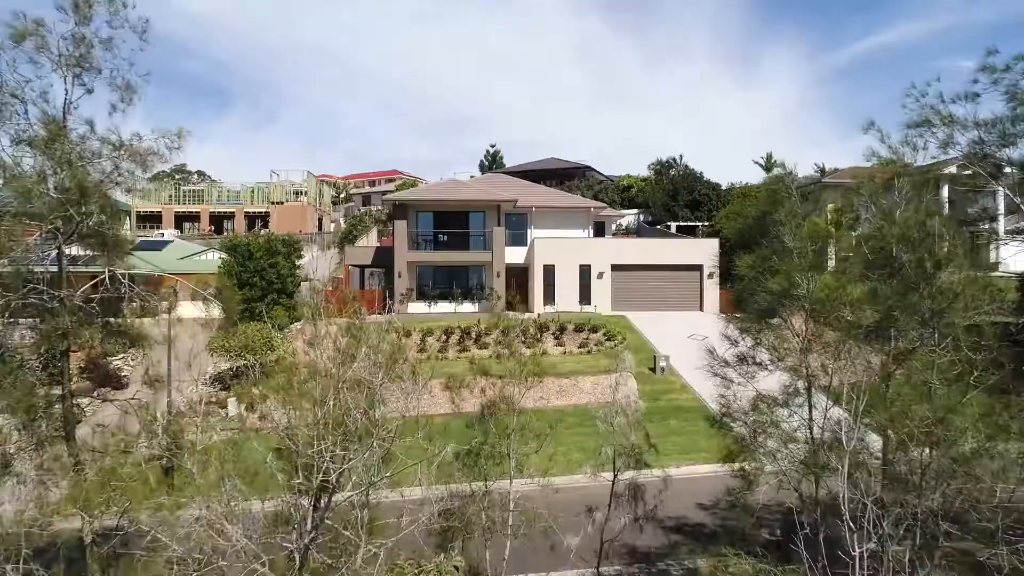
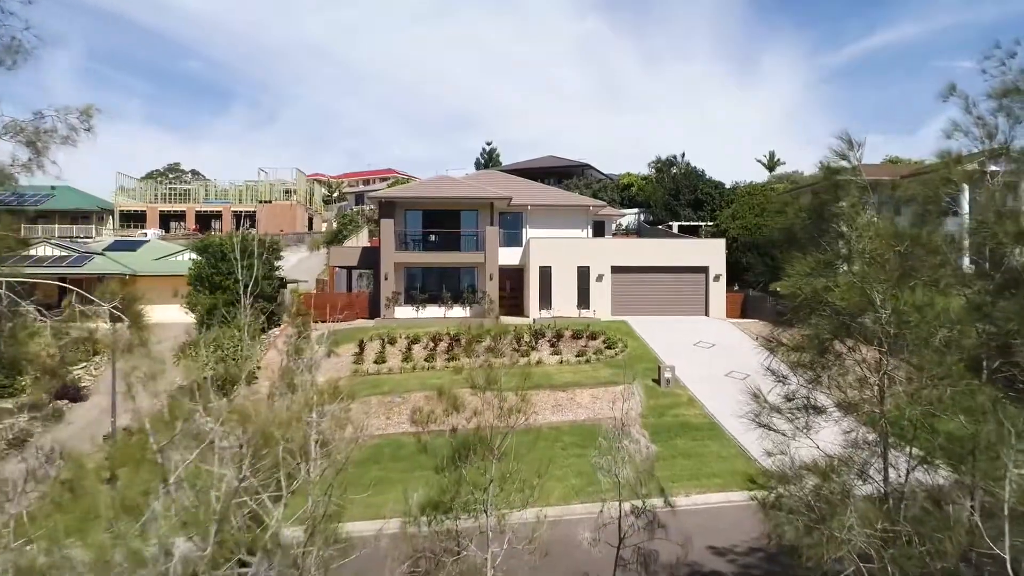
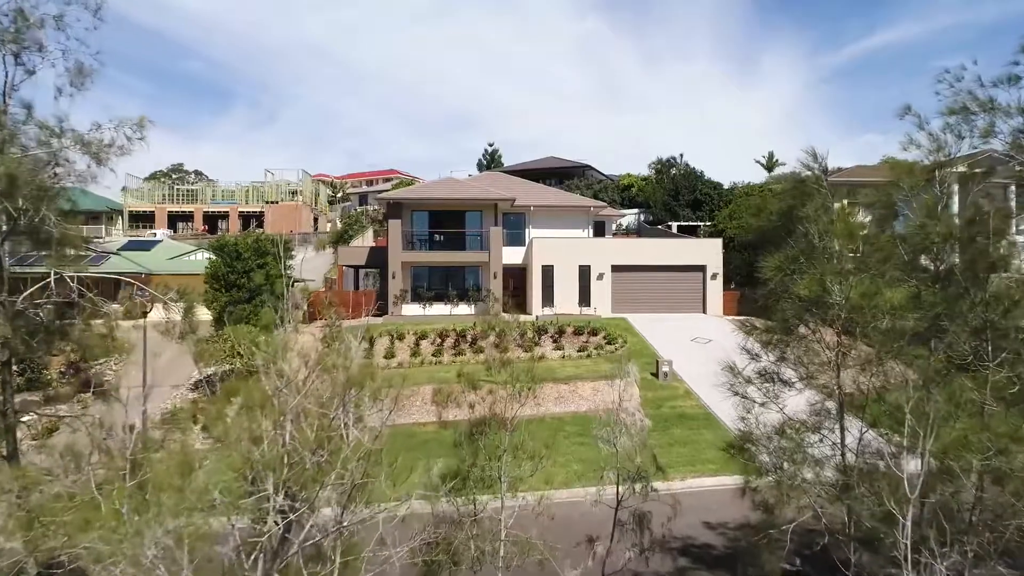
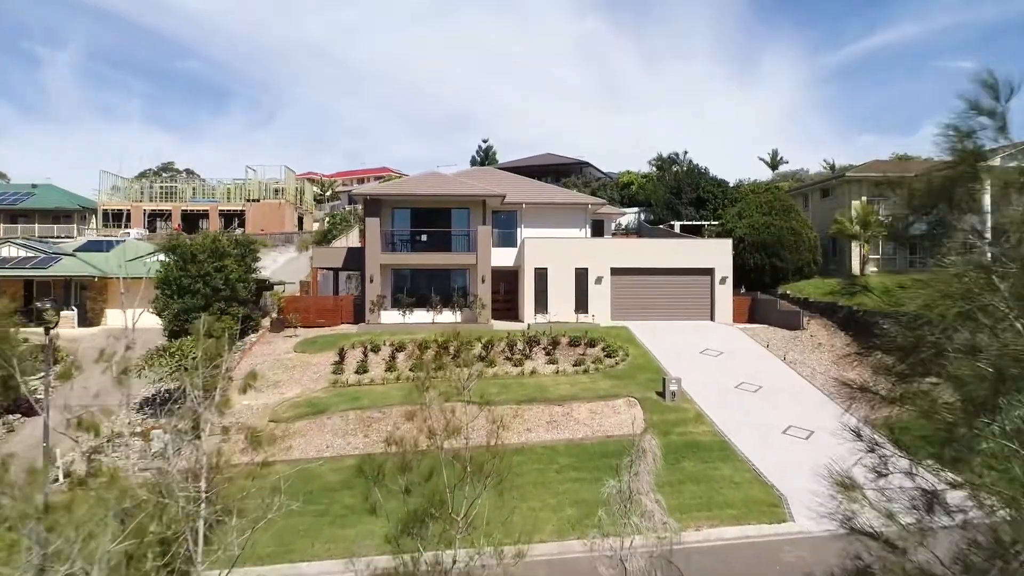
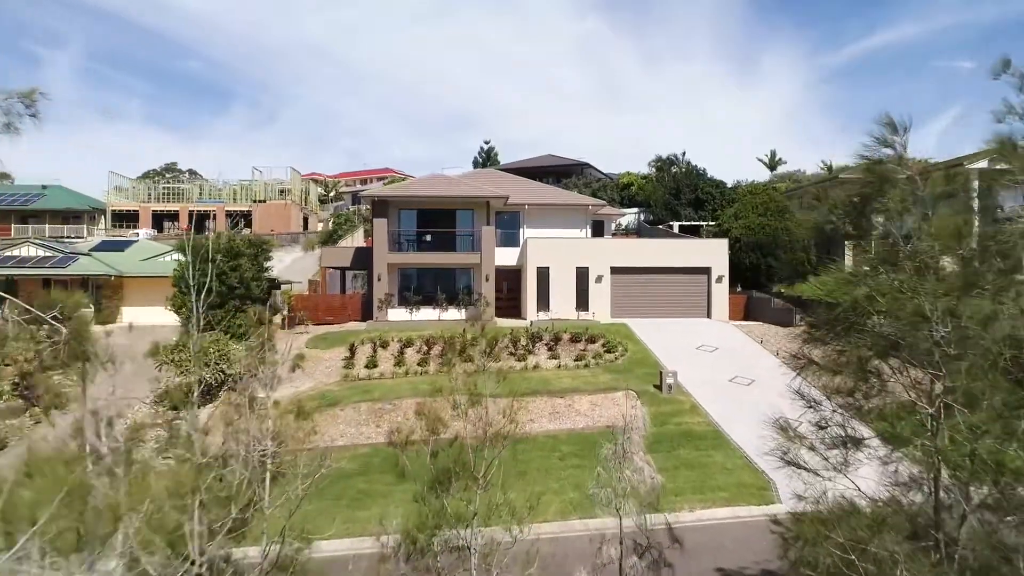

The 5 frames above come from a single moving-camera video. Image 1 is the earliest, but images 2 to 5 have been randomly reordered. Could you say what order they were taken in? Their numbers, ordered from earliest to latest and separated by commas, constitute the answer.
3, 2, 5, 4
